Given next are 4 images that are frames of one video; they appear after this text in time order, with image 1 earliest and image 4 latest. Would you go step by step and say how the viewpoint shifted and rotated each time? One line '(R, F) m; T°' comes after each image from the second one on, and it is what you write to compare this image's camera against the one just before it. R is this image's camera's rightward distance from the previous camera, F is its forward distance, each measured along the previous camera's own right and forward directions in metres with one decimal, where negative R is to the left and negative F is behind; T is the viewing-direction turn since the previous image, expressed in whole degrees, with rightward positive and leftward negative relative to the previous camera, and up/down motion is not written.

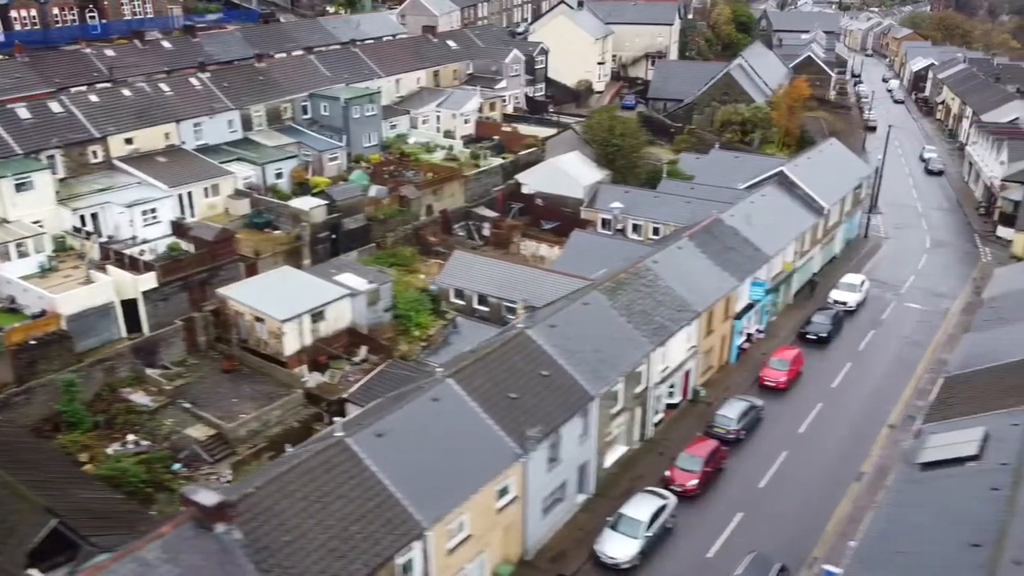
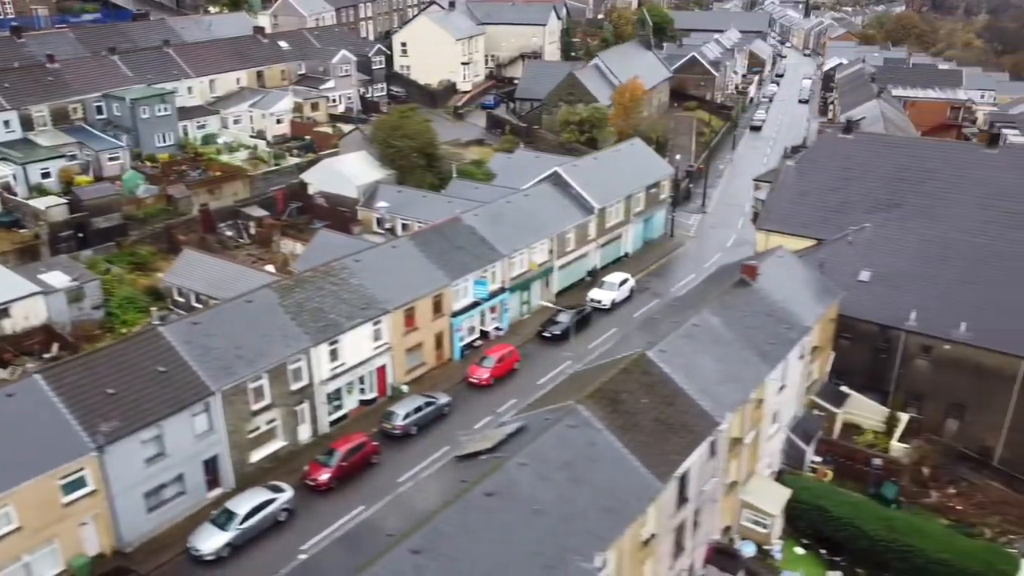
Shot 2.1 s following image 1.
(+8.0, -0.4) m; 0°
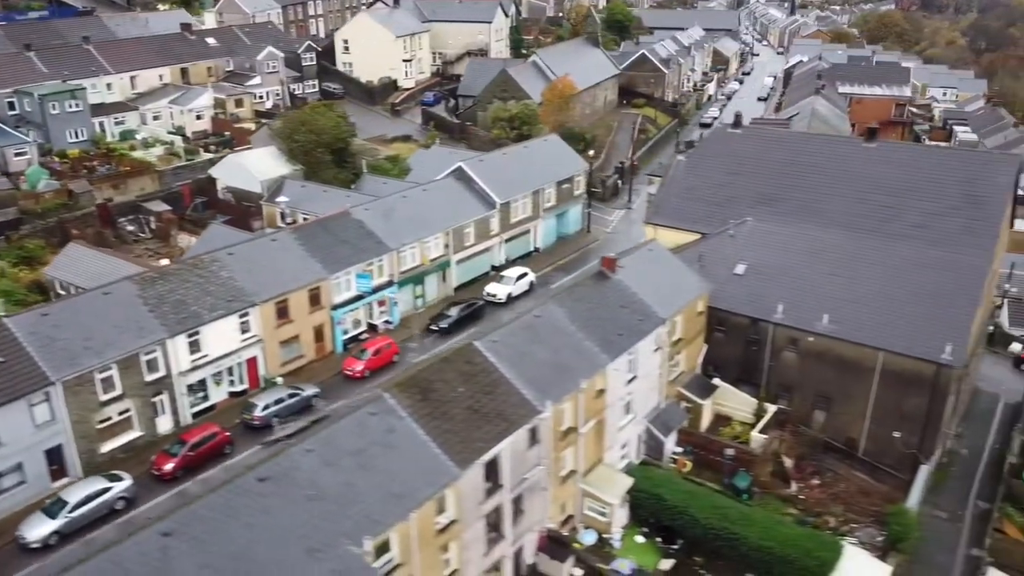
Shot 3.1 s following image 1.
(+3.5, -0.2) m; 0°
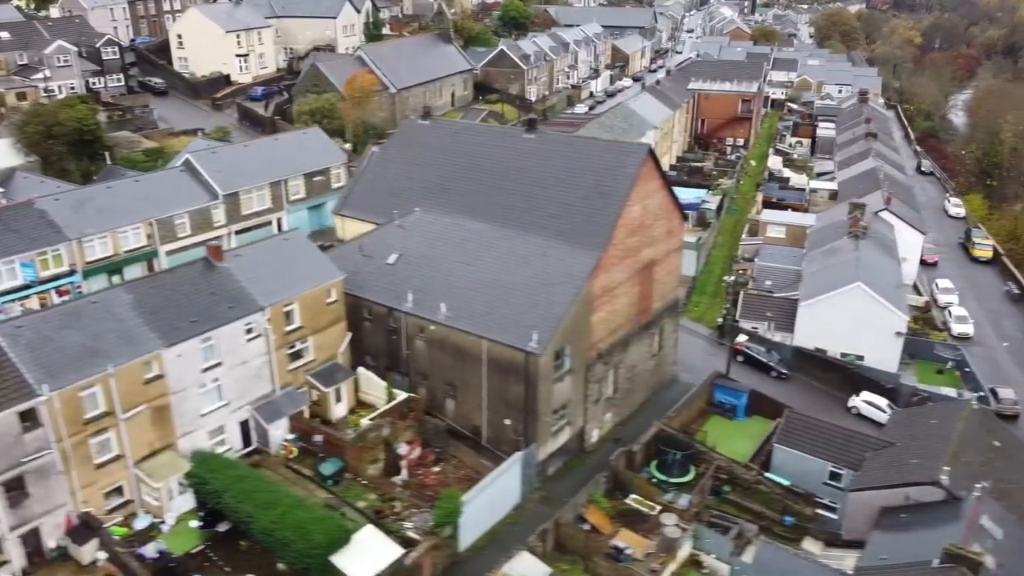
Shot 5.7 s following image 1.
(+9.9, -0.1) m; 0°
